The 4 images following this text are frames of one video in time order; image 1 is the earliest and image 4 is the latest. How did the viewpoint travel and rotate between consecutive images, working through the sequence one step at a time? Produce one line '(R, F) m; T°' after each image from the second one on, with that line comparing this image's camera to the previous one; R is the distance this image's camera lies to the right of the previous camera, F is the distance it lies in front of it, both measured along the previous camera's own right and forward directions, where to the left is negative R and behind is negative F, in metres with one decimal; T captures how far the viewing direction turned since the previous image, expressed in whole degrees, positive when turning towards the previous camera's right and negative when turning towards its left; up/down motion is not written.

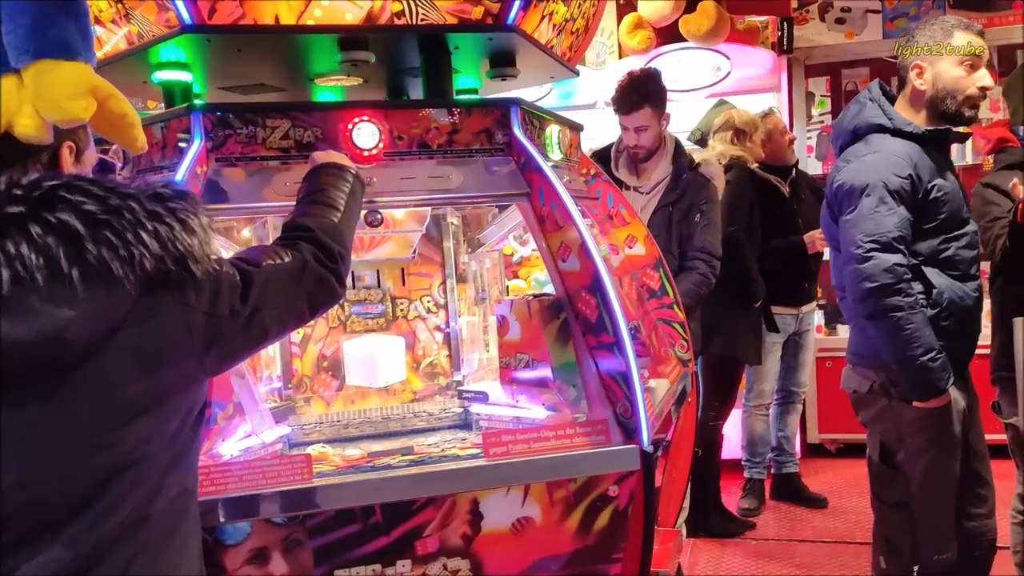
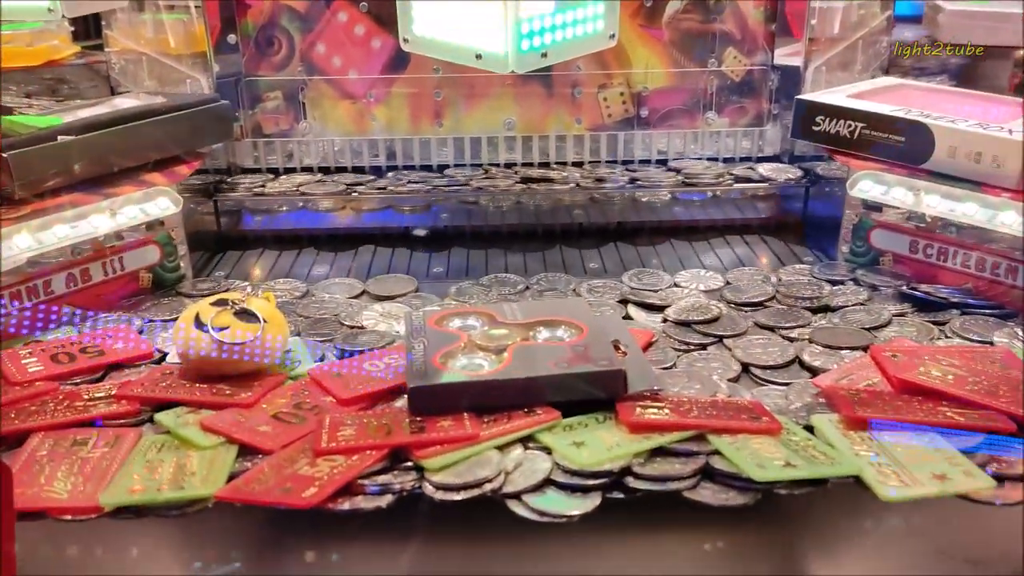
(-0.4, +2.9) m; -11°
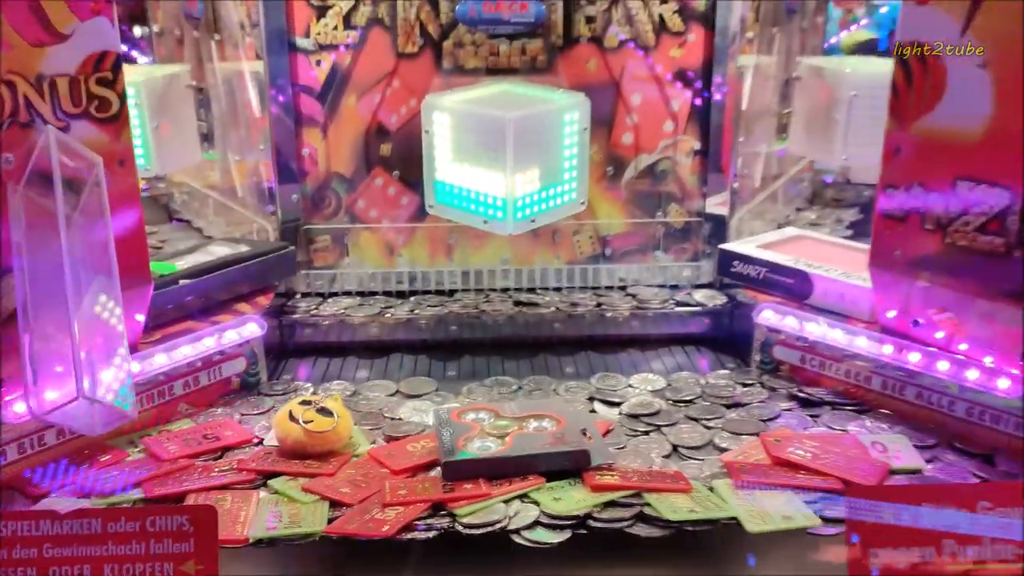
(0.0, -0.4) m; +1°
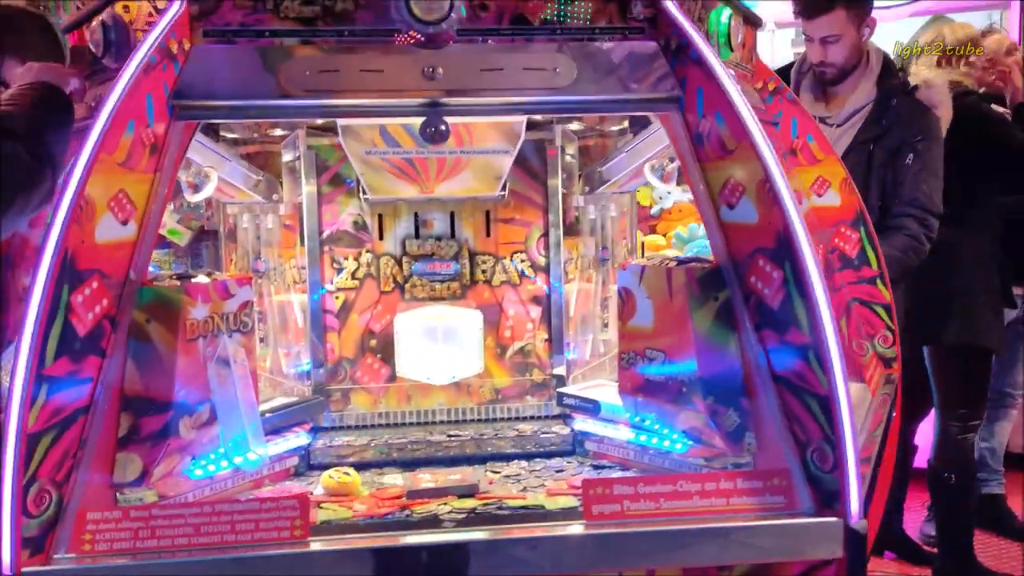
(+0.1, -1.3) m; +3°
